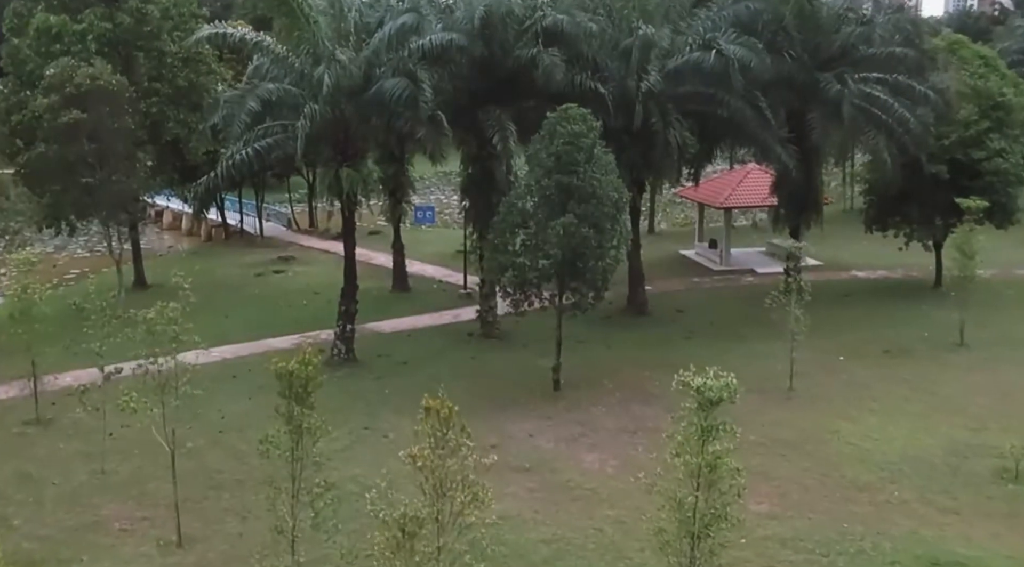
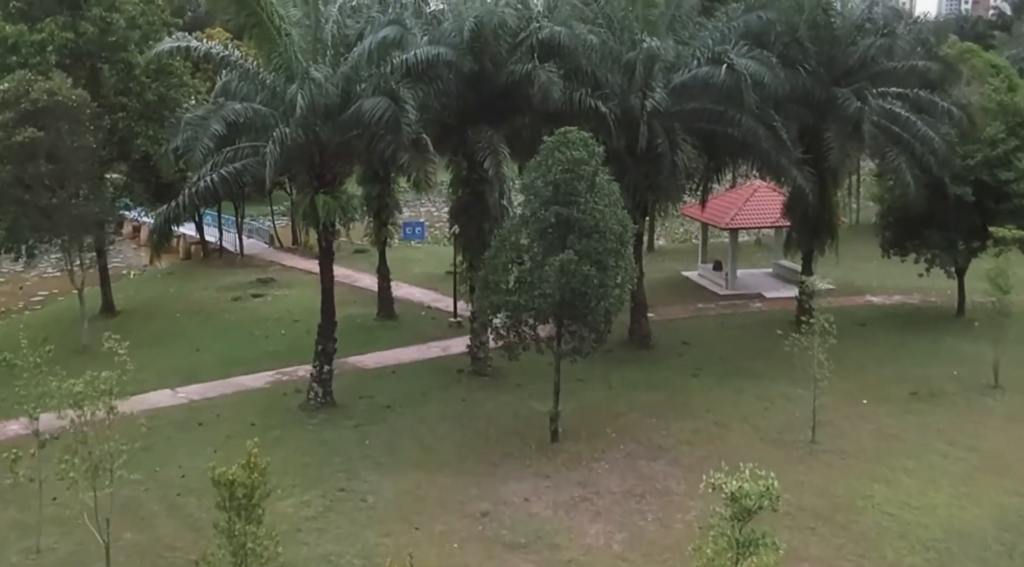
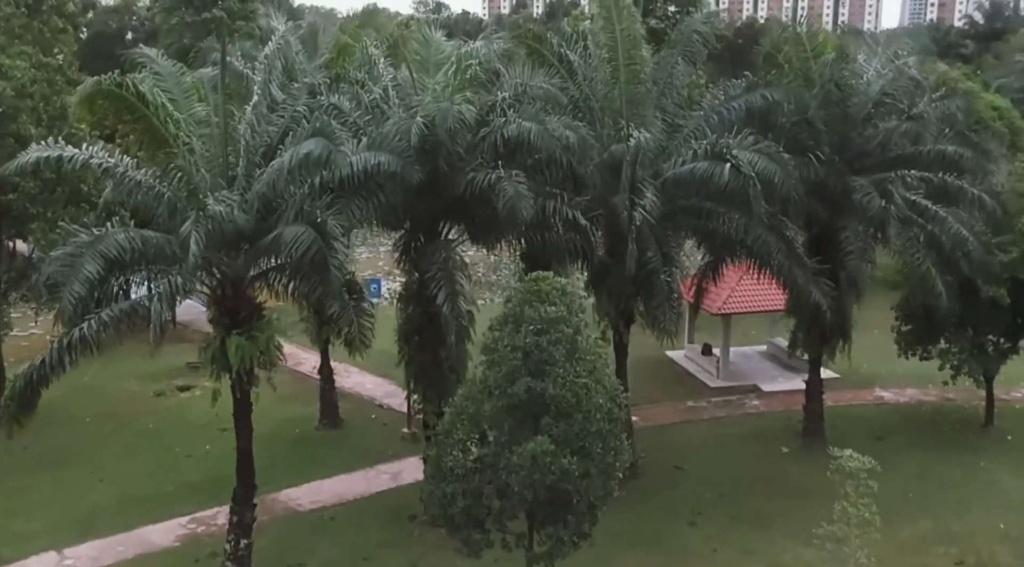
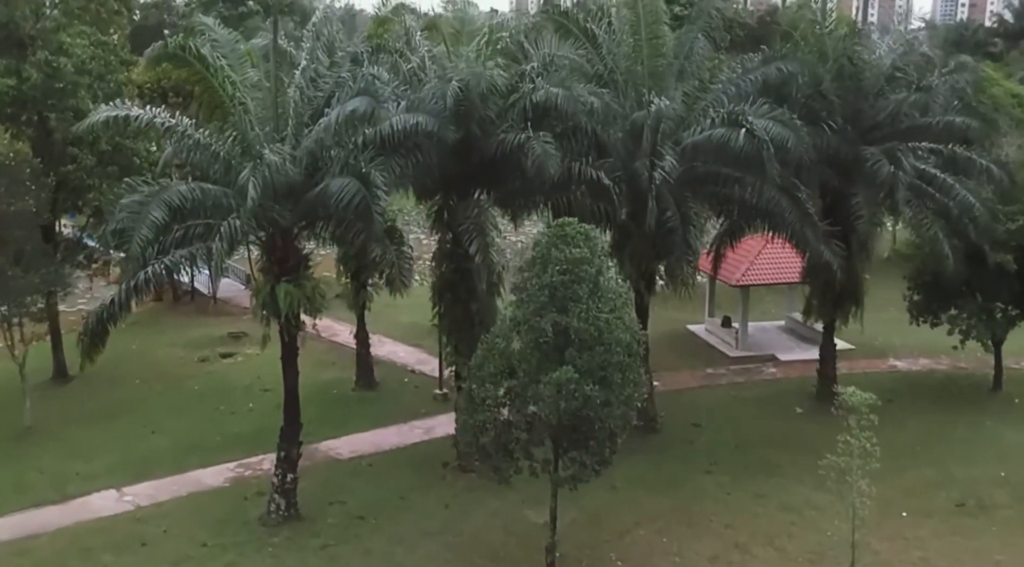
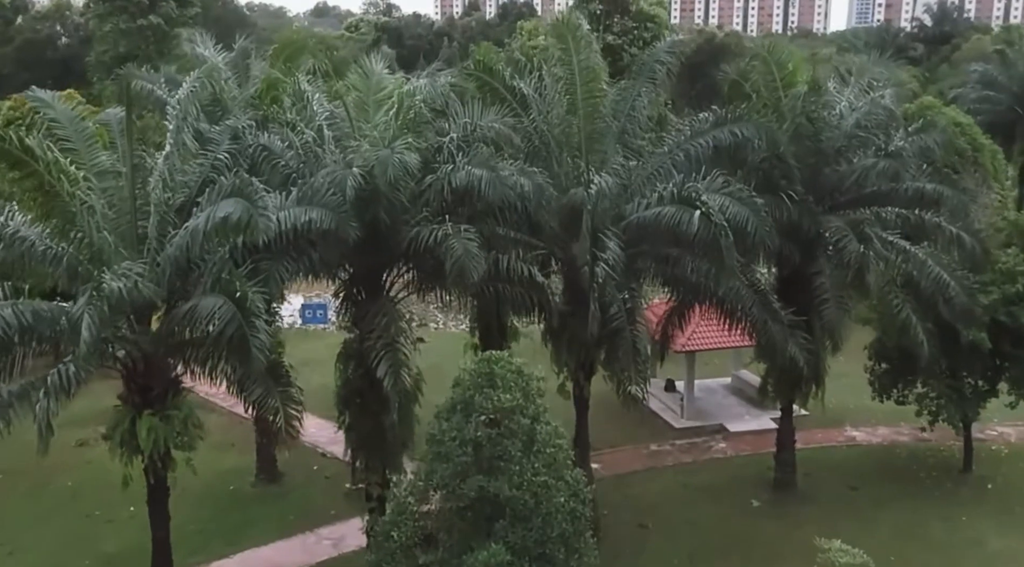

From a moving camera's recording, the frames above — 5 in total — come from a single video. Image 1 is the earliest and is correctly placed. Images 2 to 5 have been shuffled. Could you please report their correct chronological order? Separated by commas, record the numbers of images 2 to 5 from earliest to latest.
2, 4, 3, 5
